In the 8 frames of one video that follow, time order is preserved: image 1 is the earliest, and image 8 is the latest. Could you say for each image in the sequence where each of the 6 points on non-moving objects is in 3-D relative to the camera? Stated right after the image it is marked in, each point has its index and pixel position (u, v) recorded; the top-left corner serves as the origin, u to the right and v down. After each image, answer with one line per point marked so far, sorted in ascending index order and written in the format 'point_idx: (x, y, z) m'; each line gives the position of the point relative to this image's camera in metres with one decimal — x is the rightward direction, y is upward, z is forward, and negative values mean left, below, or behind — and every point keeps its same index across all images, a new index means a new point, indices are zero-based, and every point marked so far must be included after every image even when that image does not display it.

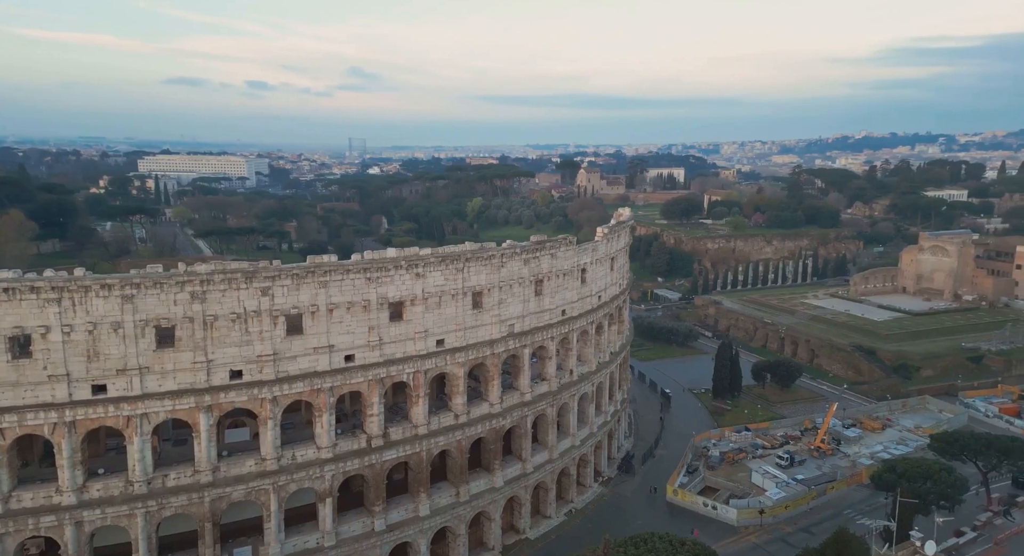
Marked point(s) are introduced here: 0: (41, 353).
0: (-13.3, -2.1, +19.9) m
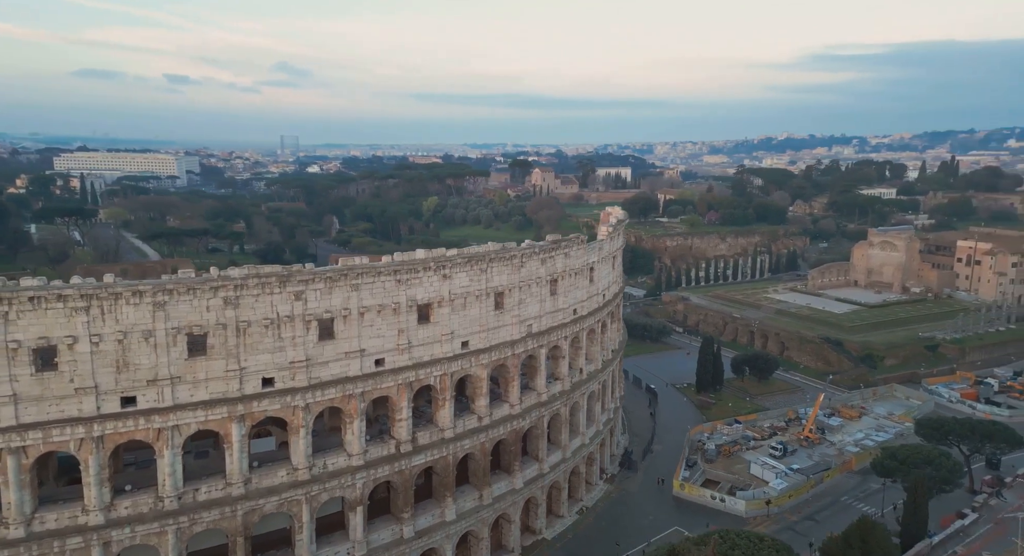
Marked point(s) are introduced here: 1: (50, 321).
0: (-11.8, -2.3, +18.7) m
1: (-12.1, -1.1, +18.4) m
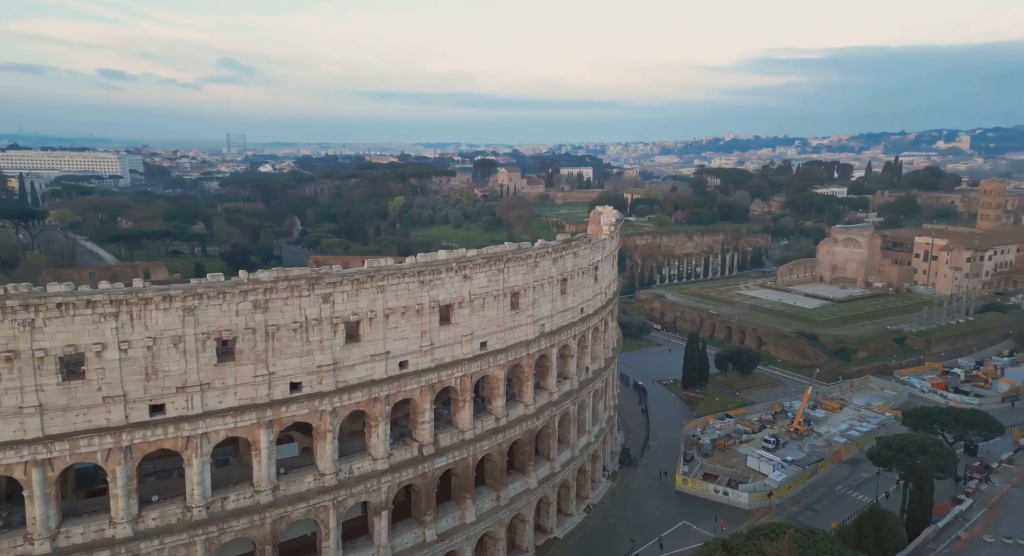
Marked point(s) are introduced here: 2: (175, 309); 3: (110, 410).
0: (-10.7, -2.4, +18.1) m
1: (-11.0, -1.3, +17.7) m
2: (-9.0, -0.8, +18.7) m
3: (-10.5, -3.5, +18.4) m
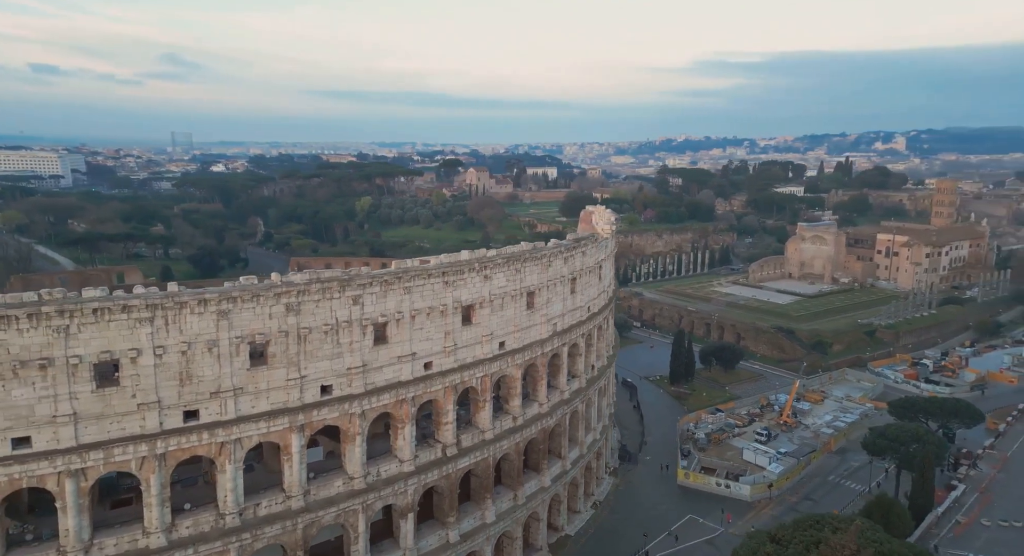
0: (-9.6, -2.5, +17.6) m
1: (-9.8, -1.4, +17.3) m
2: (-7.9, -0.9, +18.4) m
3: (-9.4, -3.6, +17.9) m
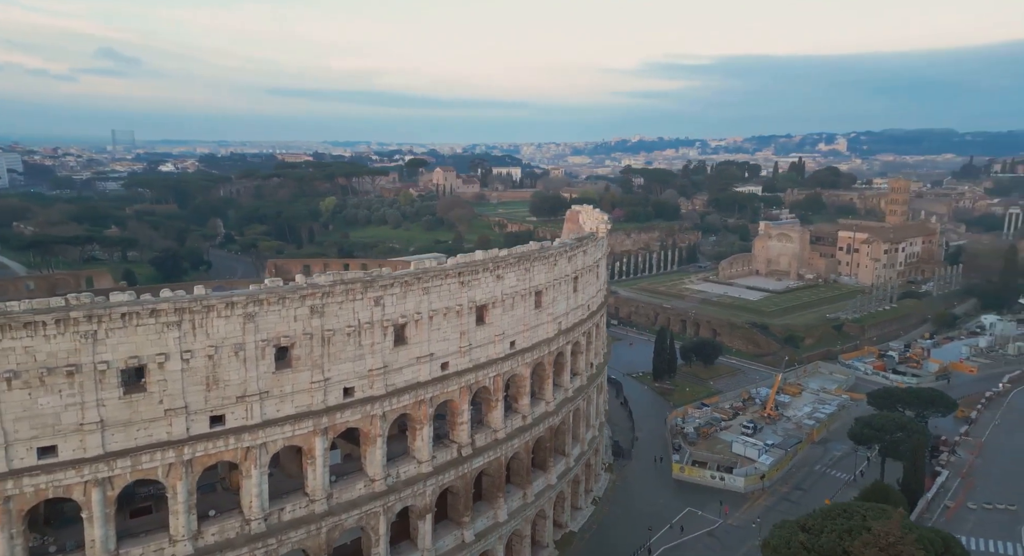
0: (-8.7, -2.6, +17.2) m
1: (-8.9, -1.5, +16.9) m
2: (-7.1, -1.0, +18.1) m
3: (-8.5, -3.6, +17.5) m
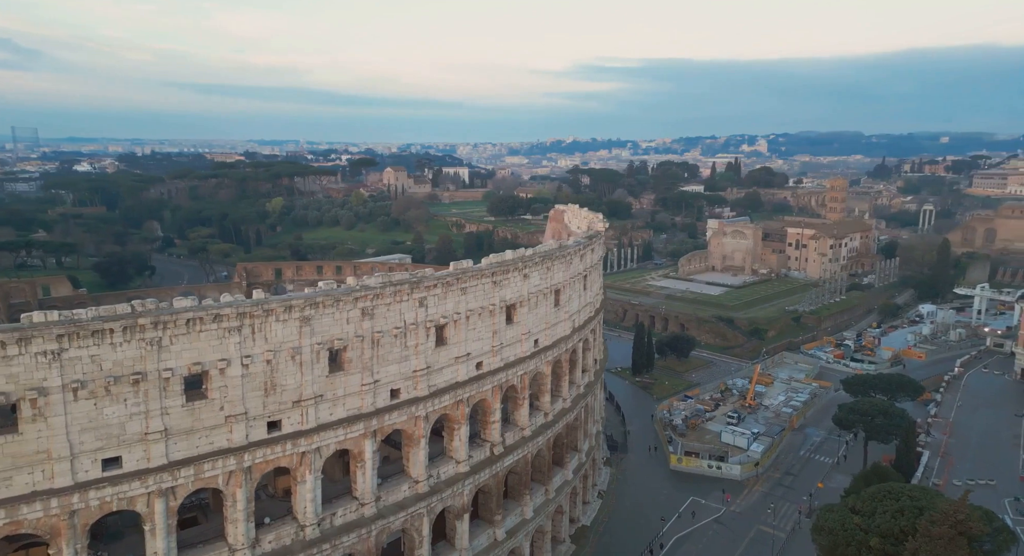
0: (-7.0, -2.7, +16.8) m
1: (-7.2, -1.6, +16.4) m
2: (-5.6, -1.1, +17.8) m
3: (-6.9, -3.7, +17.2) m
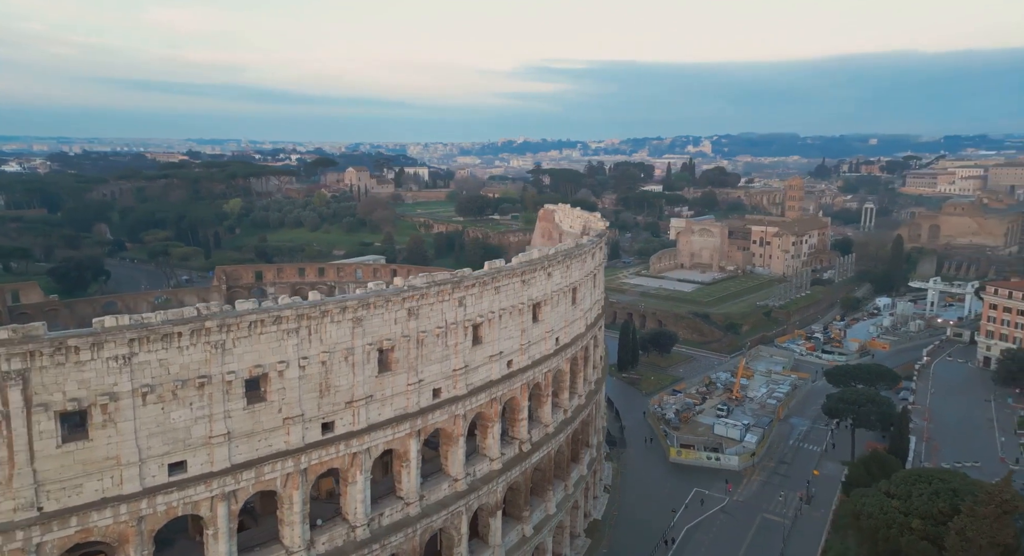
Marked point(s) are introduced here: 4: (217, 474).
0: (-5.6, -2.8, +16.7) m
1: (-5.8, -1.6, +16.3) m
2: (-4.2, -1.1, +17.8) m
3: (-5.4, -3.8, +17.1) m
4: (-6.6, -4.4, +15.8) m
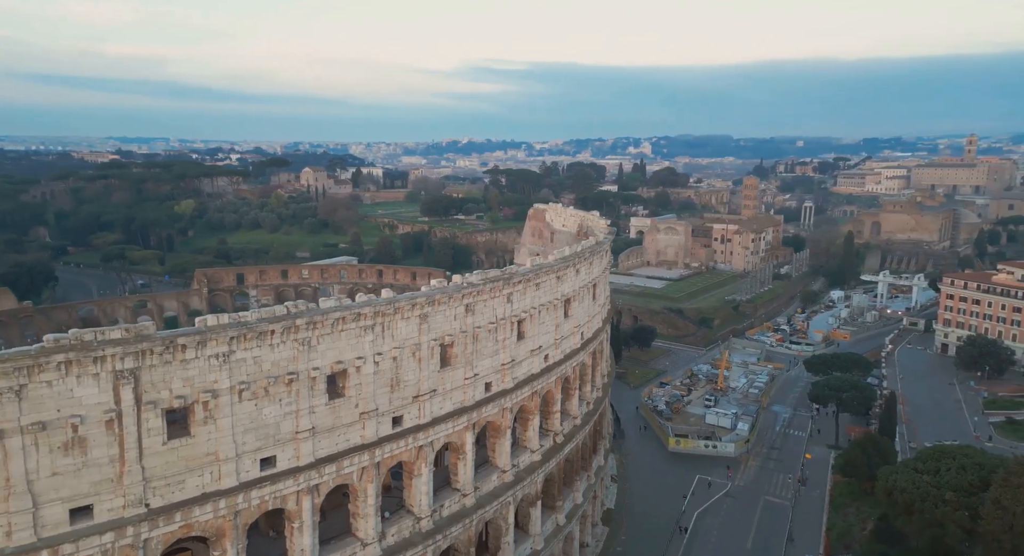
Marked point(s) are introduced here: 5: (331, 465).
0: (-3.8, -2.7, +17.0) m
1: (-4.0, -1.5, +16.6) m
2: (-2.5, -1.0, +18.2) m
3: (-3.6, -3.7, +17.4) m
4: (-4.8, -4.4, +16.0) m
5: (-4.3, -4.5, +16.5) m
